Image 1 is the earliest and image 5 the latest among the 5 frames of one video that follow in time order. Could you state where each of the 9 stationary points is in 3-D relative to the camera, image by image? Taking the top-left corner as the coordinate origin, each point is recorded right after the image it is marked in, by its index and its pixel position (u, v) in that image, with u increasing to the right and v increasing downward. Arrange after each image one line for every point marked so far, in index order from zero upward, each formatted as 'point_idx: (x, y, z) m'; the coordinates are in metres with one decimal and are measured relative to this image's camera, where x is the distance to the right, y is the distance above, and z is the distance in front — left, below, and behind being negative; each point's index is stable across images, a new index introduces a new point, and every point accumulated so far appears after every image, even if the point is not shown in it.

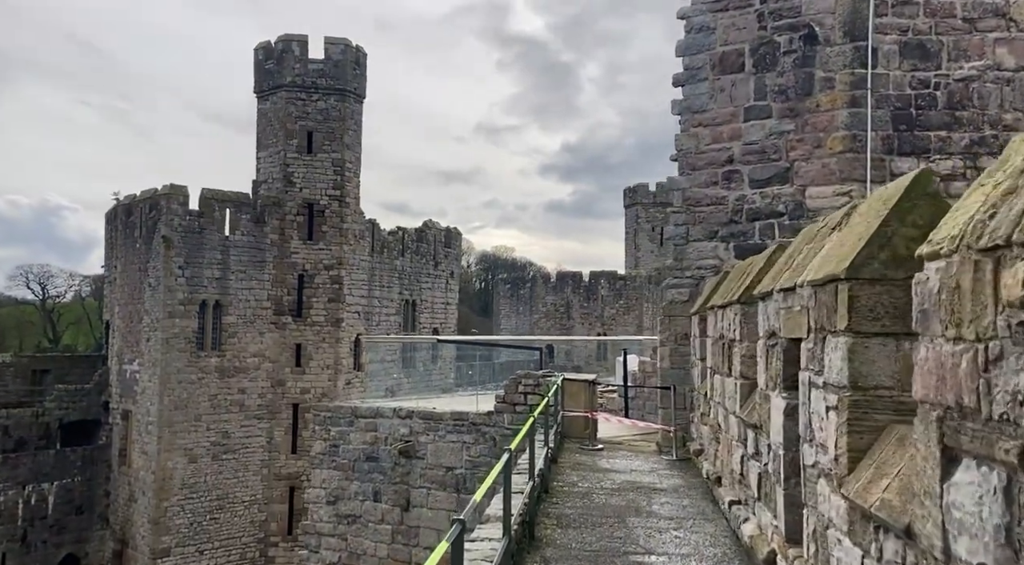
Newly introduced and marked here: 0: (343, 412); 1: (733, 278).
0: (-2.0, -1.6, +9.9) m
1: (+1.6, 0.0, +5.9) m
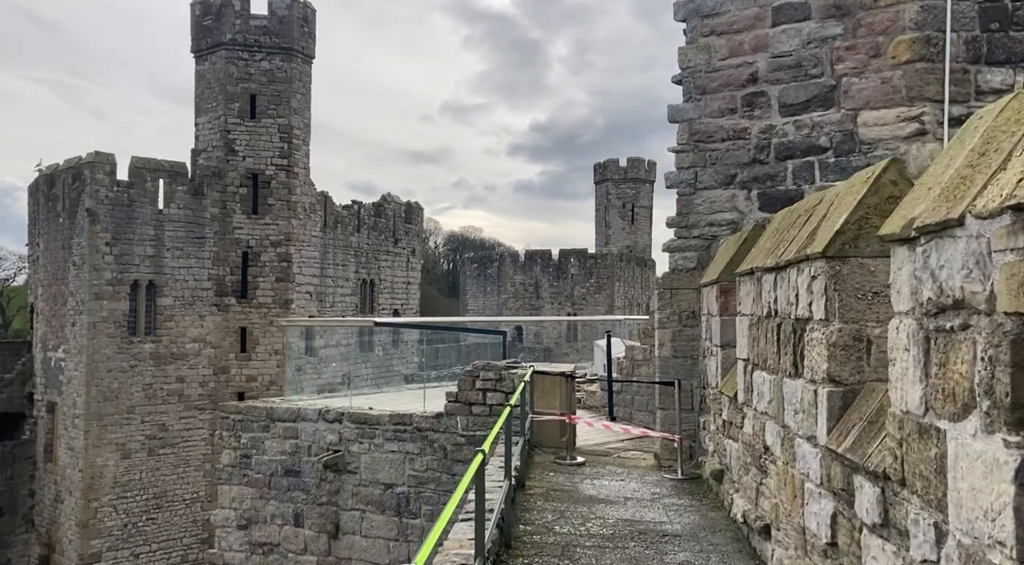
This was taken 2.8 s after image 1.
0: (-2.5, -1.3, +7.9) m
1: (+1.3, +0.3, +4.0) m
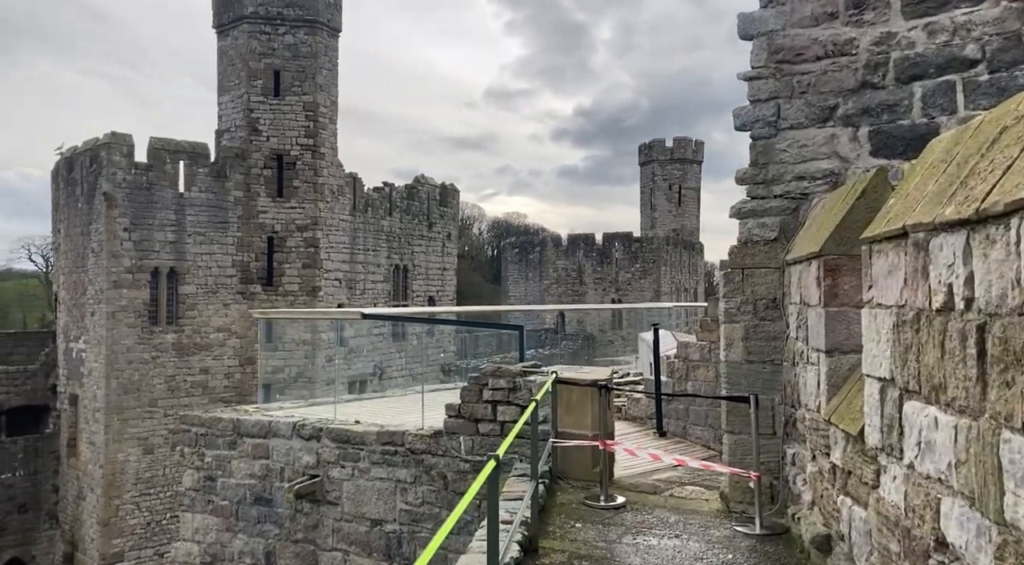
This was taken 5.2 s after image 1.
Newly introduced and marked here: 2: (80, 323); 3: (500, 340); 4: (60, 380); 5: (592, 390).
0: (-2.3, -1.1, +6.4) m
1: (+1.3, +0.4, +2.3) m
2: (-10.6, -1.0, +19.9) m
3: (-0.1, -0.5, +6.6) m
4: (-11.6, -2.5, +20.9) m
5: (+0.5, -0.7, +5.1) m
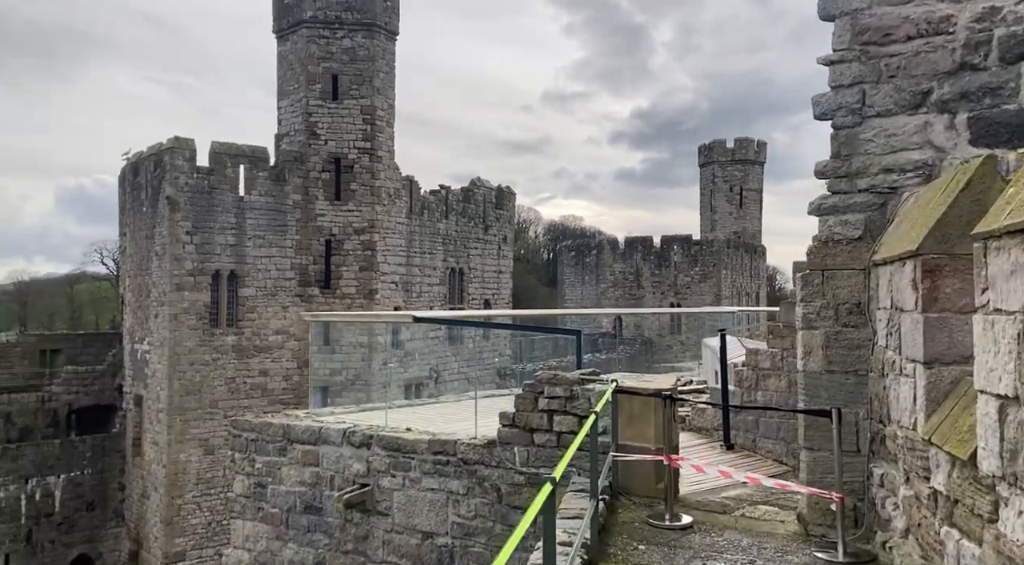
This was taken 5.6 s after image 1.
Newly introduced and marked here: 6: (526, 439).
0: (-1.8, -1.2, +6.3) m
1: (+1.4, +0.4, +2.0) m
2: (-9.2, -1.1, +20.3) m
3: (+0.3, -0.5, +6.3) m
4: (-10.1, -2.6, +21.4) m
5: (+0.8, -0.7, +4.7) m
6: (+0.1, -1.0, +5.2) m
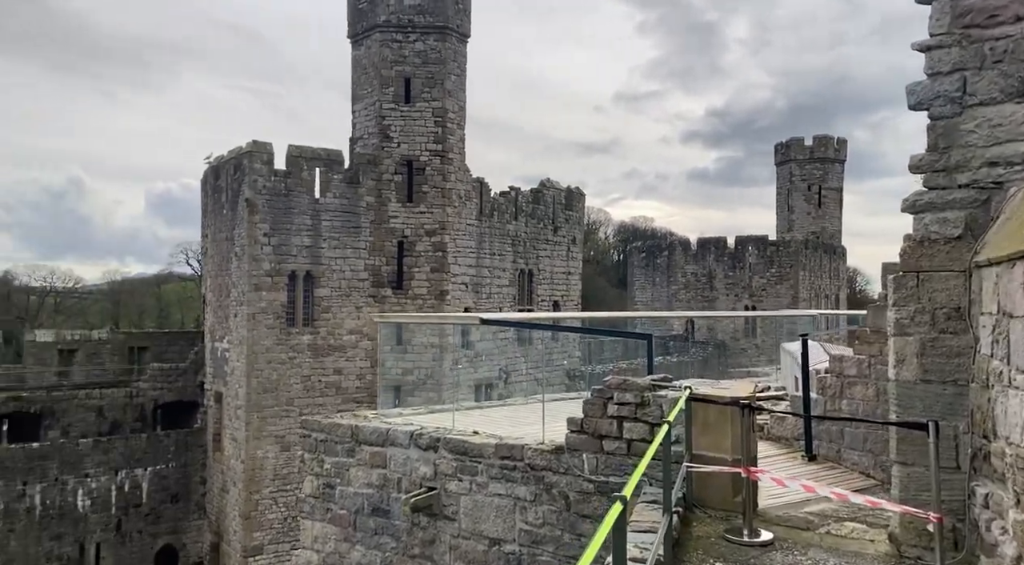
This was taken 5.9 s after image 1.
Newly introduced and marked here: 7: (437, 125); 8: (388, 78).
0: (-1.3, -1.2, +6.3) m
1: (+1.6, +0.4, +1.7) m
2: (-7.4, -1.1, +20.9) m
3: (+0.9, -0.5, +6.1) m
4: (-8.3, -2.6, +22.0) m
5: (+1.2, -0.7, +4.5) m
6: (+0.5, -1.0, +5.0) m
7: (-1.7, +3.3, +16.5) m
8: (-2.7, +4.2, +16.5) m
